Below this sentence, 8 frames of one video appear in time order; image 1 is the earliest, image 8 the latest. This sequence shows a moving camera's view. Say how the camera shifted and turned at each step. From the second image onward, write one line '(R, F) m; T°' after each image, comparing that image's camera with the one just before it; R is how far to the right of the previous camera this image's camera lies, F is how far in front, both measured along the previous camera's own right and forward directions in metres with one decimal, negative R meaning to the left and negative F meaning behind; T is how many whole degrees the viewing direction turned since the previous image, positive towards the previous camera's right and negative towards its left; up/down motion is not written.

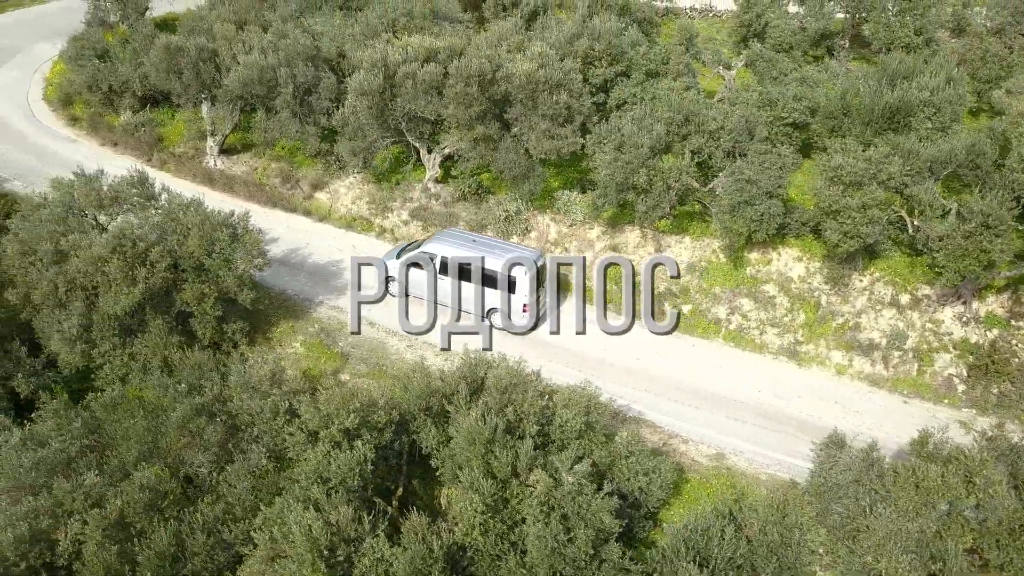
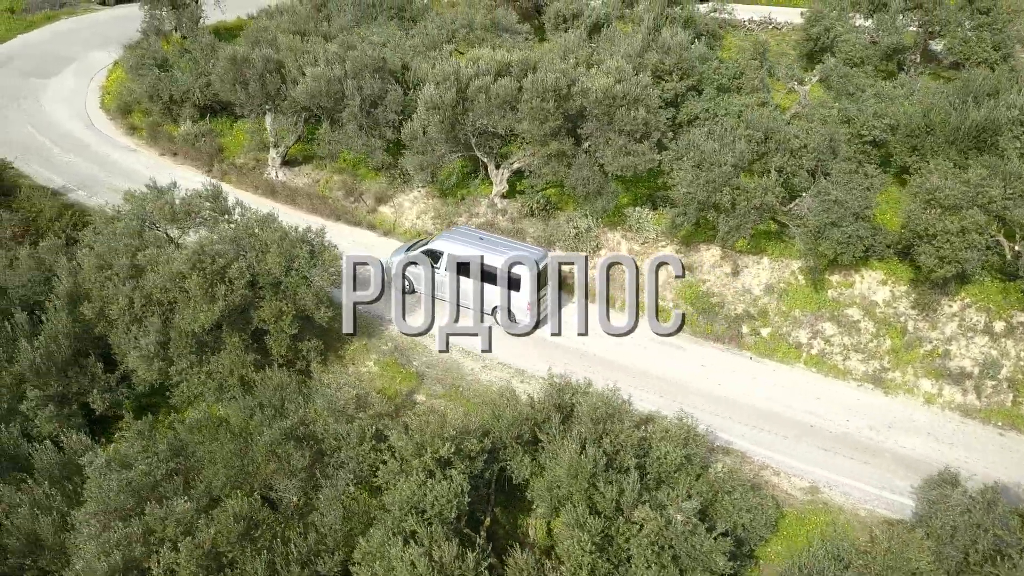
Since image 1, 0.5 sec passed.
(-1.1, +0.4) m; -2°
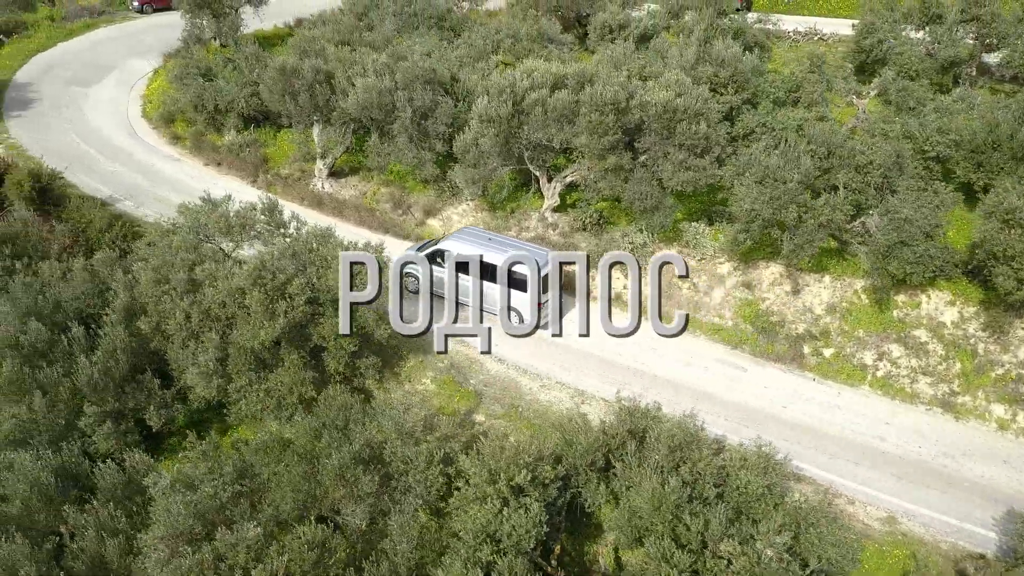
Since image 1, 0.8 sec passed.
(-0.8, +0.3) m; -1°
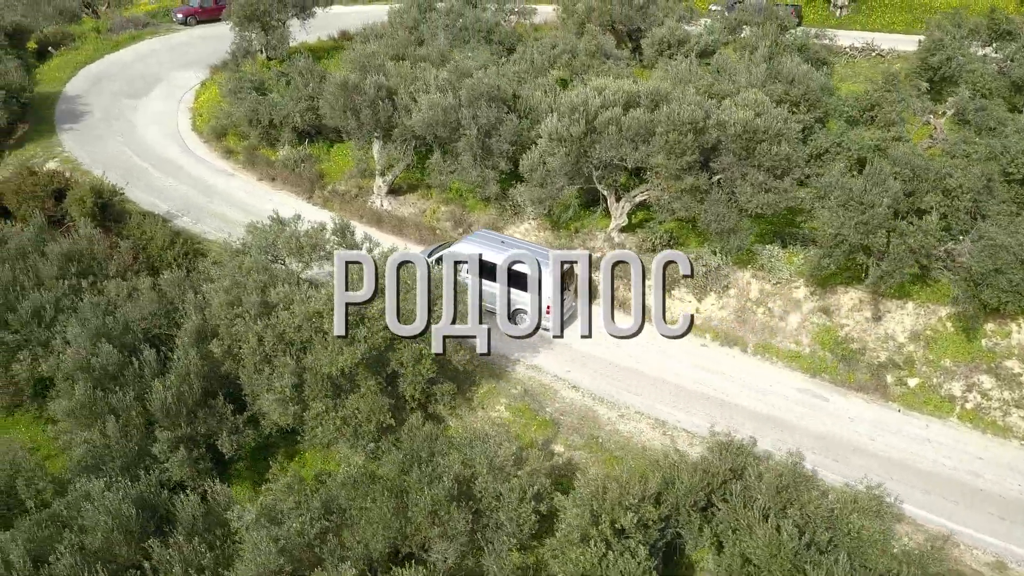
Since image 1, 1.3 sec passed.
(-1.1, +0.4) m; -1°
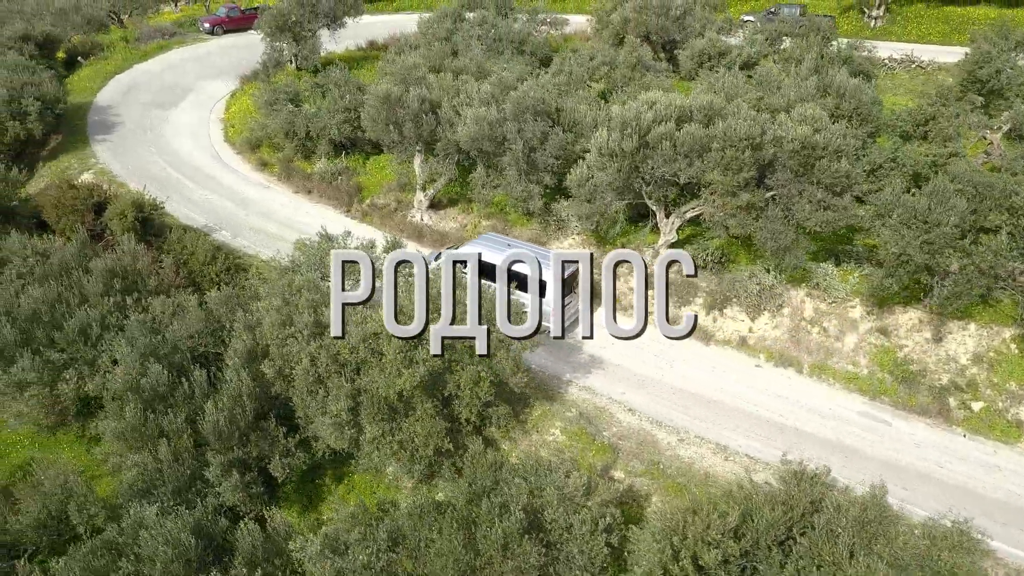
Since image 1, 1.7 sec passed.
(-0.9, +0.3) m; -1°
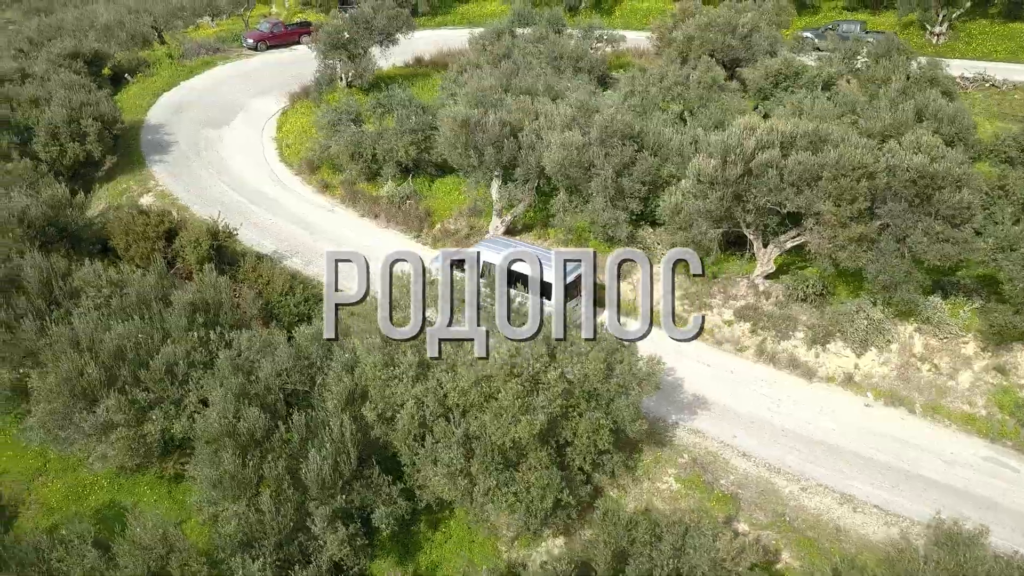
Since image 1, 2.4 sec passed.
(-1.7, +0.7) m; -1°
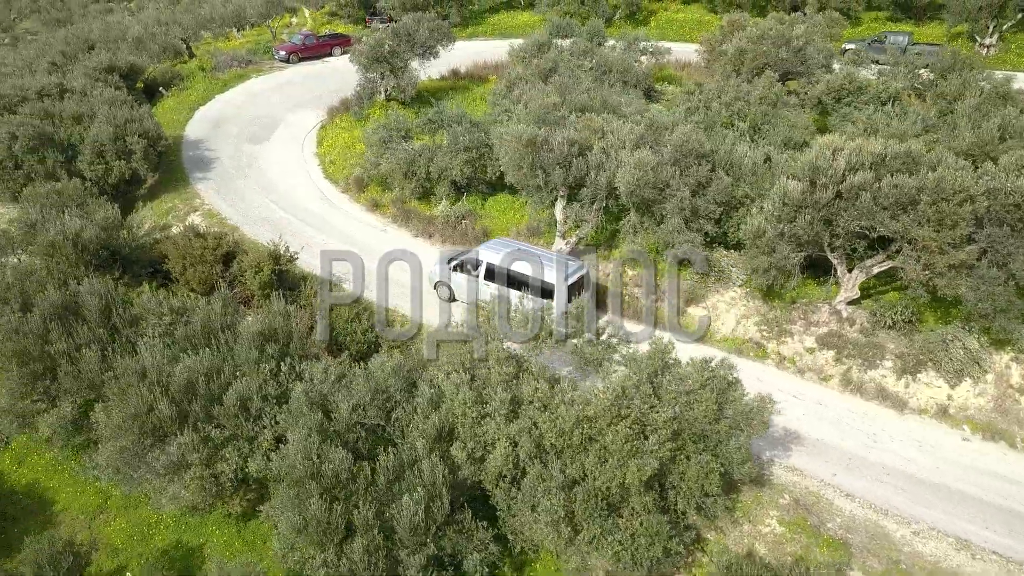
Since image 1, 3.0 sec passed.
(-1.4, +0.6) m; 0°
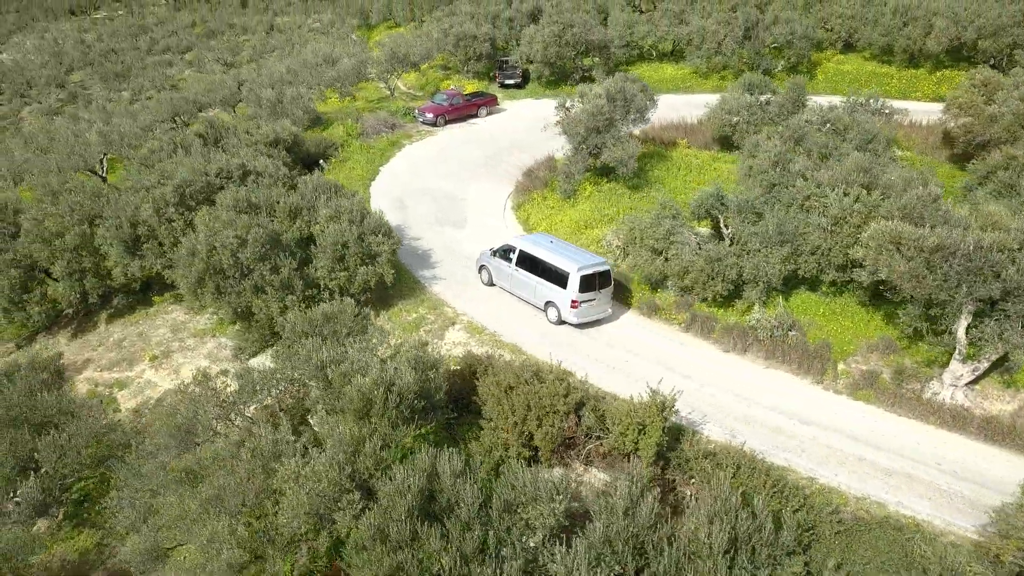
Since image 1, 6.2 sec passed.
(-7.3, +3.7) m; +1°
